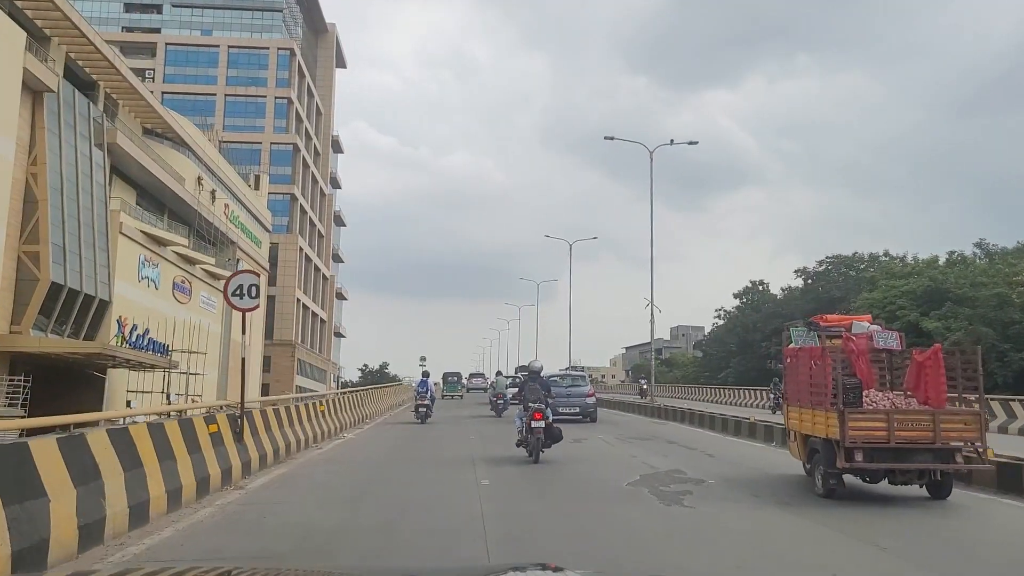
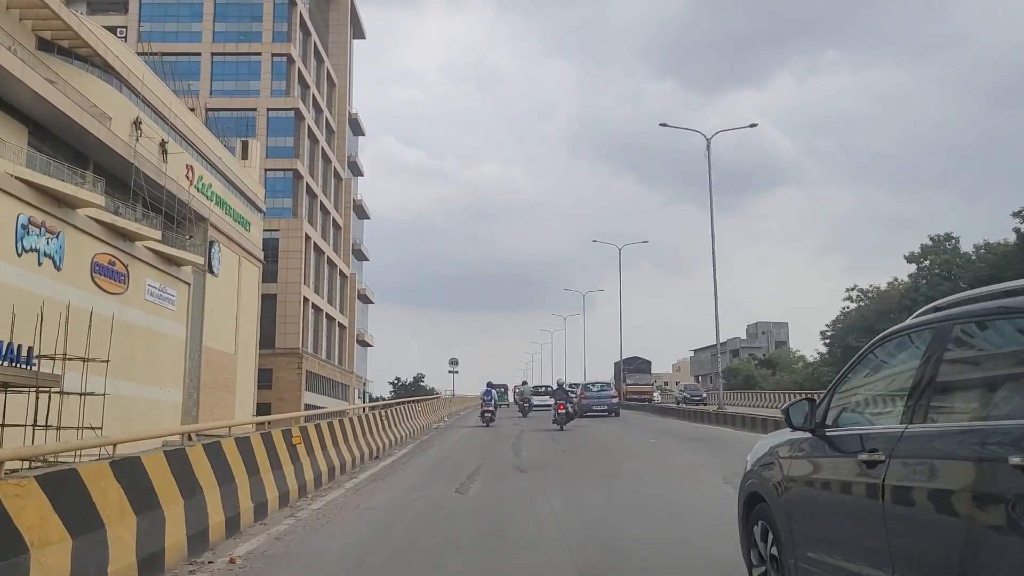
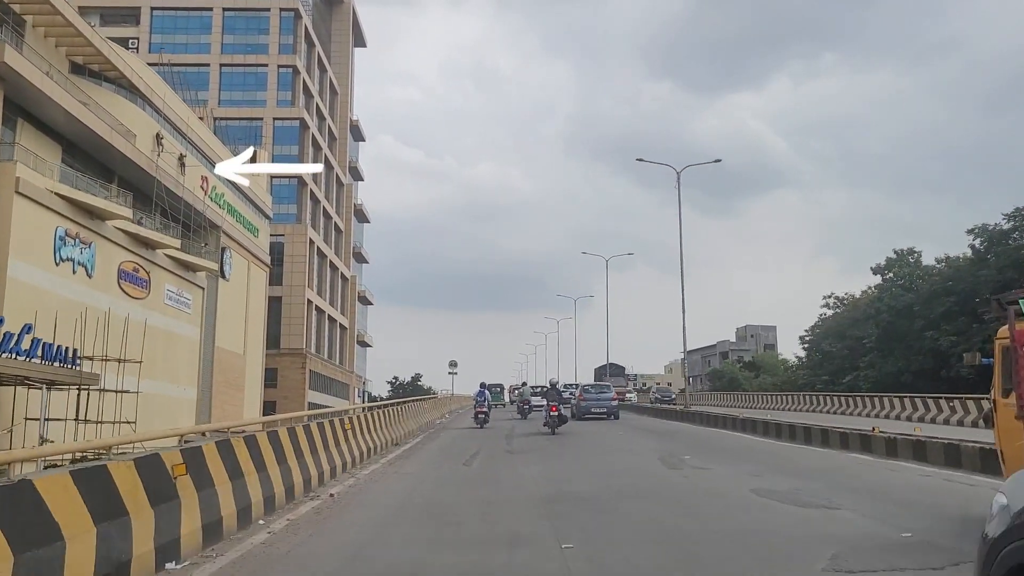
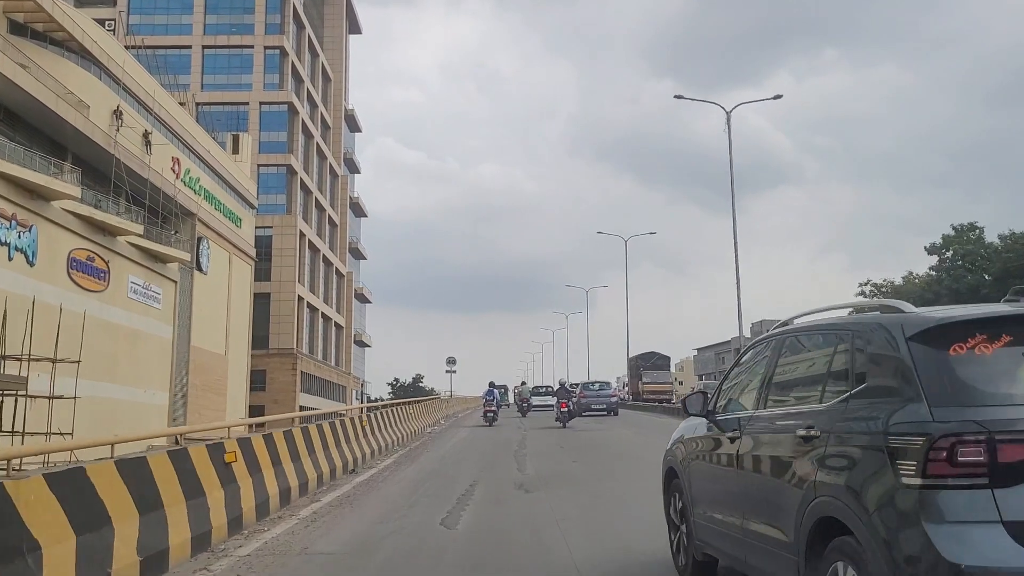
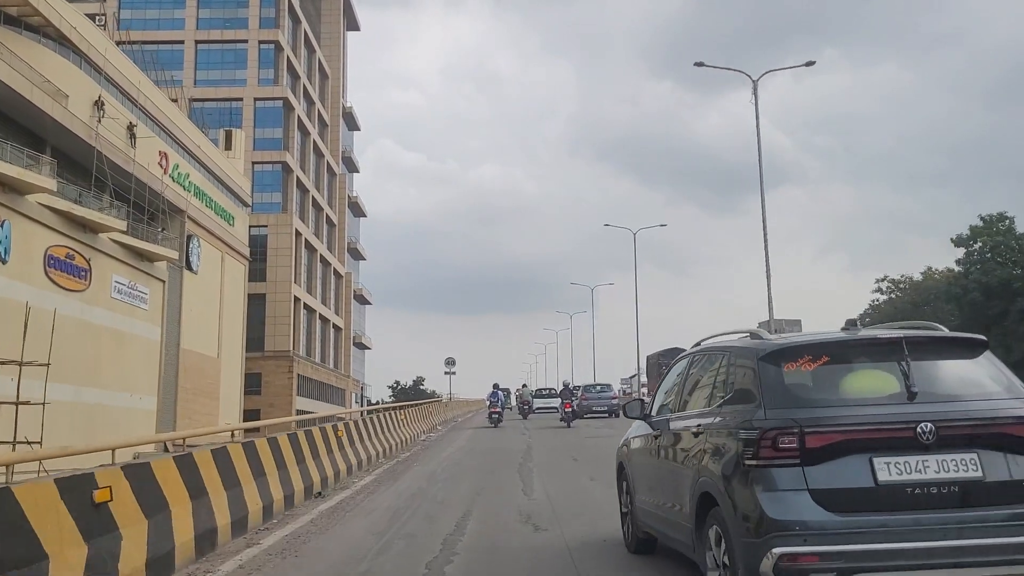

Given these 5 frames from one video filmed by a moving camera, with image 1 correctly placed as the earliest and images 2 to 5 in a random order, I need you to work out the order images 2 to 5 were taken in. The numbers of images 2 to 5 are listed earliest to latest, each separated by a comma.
3, 2, 4, 5
